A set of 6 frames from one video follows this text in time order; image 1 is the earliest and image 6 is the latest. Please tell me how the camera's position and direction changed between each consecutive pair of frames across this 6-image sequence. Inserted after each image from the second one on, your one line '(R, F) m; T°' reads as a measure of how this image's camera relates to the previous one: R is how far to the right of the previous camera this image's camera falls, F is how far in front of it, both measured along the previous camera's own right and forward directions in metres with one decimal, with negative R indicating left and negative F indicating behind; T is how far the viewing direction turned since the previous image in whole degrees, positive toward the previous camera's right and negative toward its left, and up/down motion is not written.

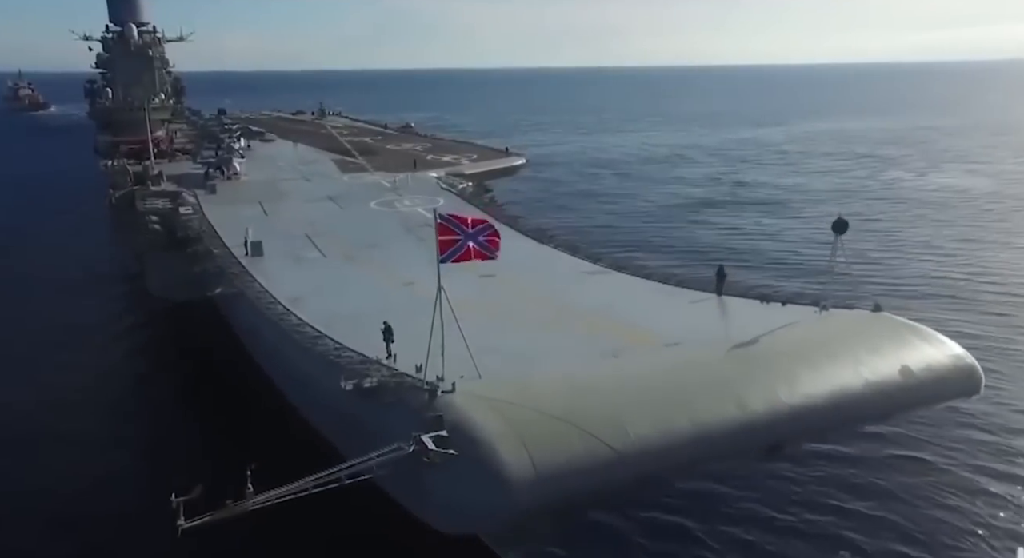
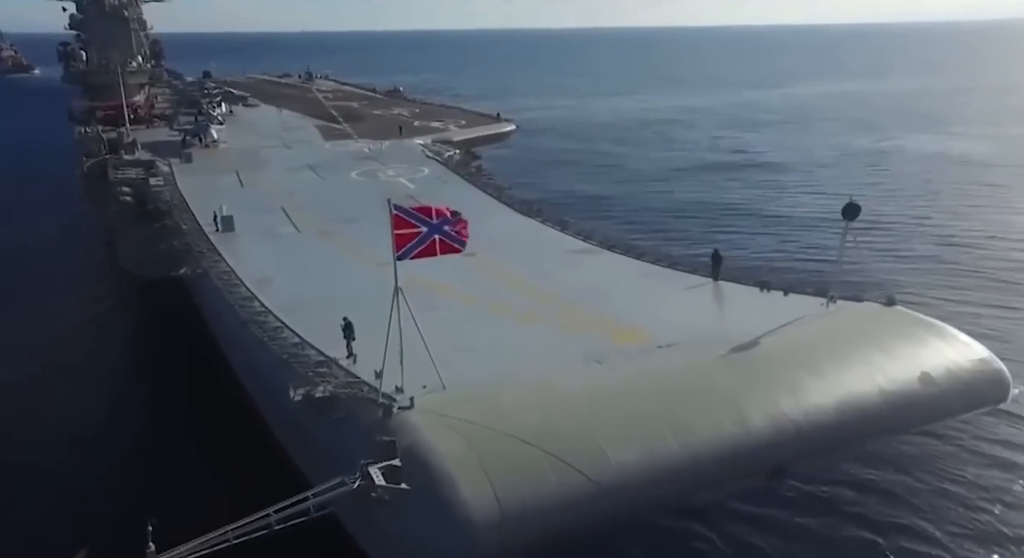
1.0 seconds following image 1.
(+0.4, +1.7) m; 0°
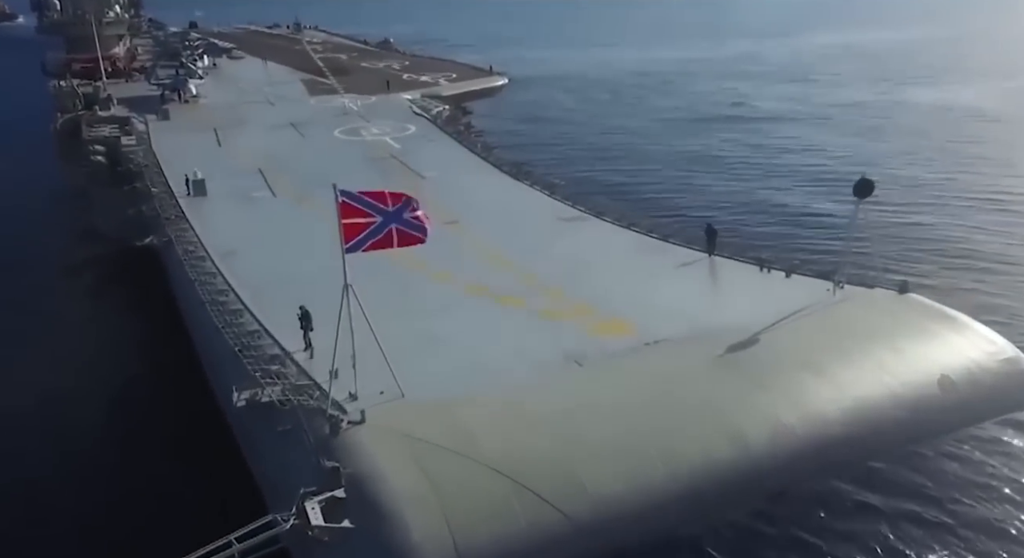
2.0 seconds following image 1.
(+0.4, +1.5) m; 0°
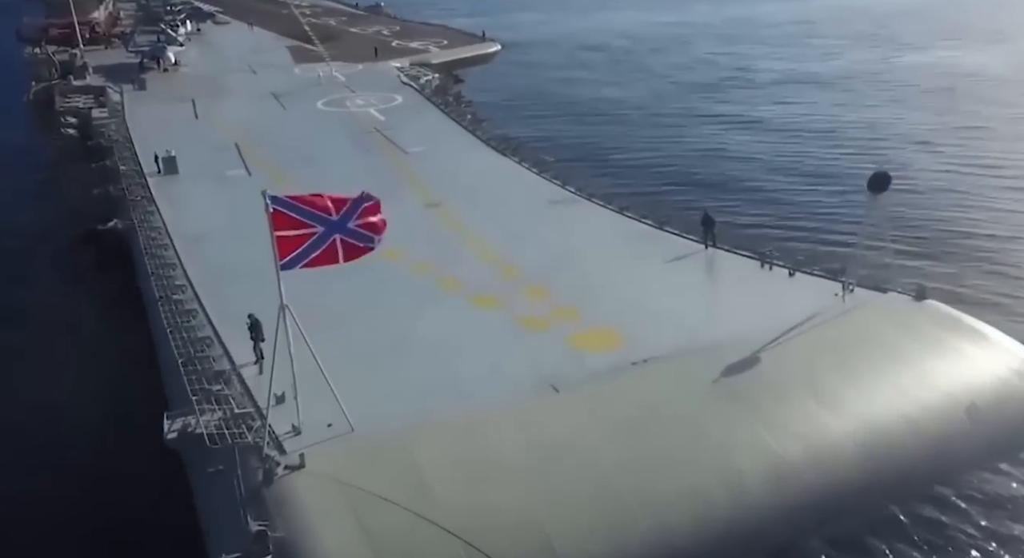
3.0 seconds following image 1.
(+0.4, +1.4) m; 0°
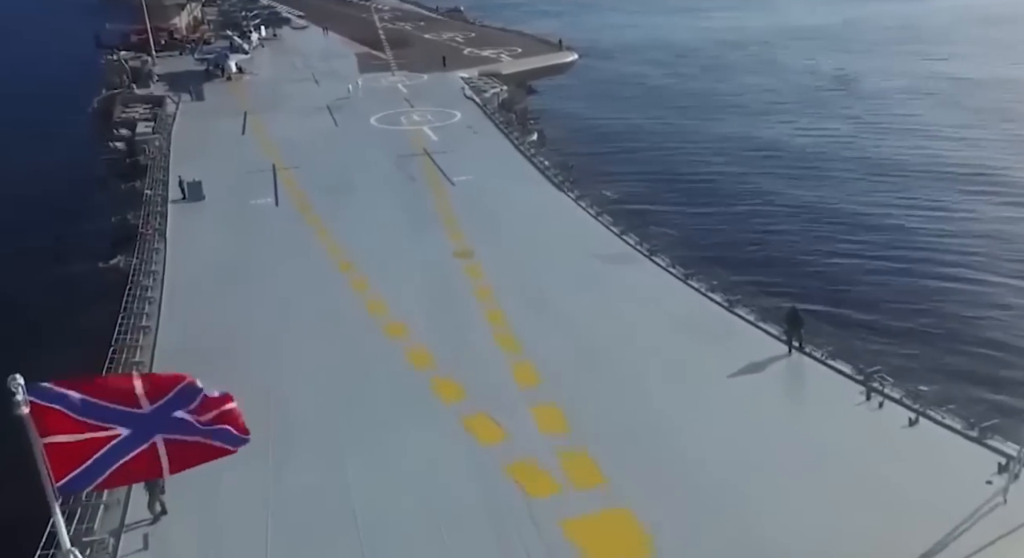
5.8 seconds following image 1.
(+1.0, +3.7) m; -6°
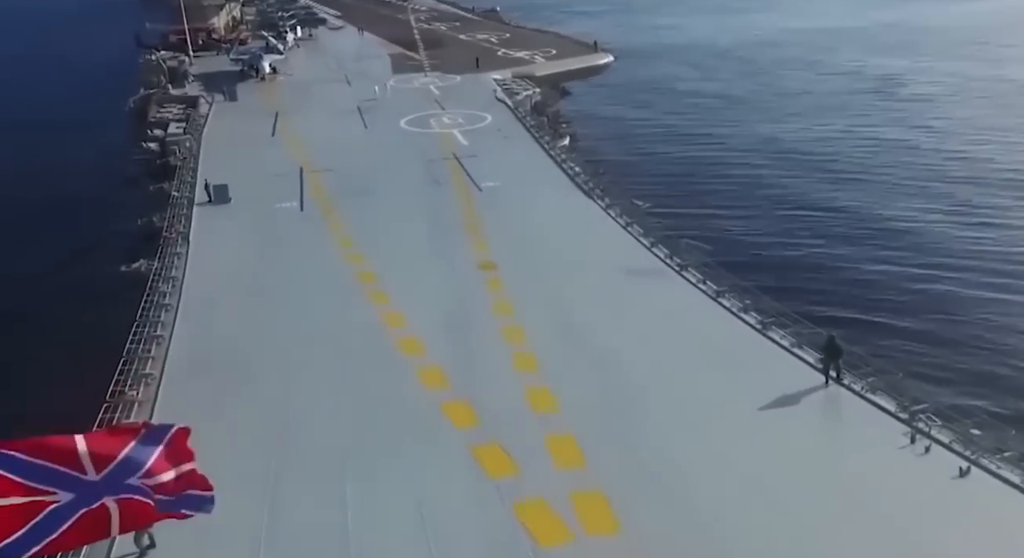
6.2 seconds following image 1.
(+0.2, +0.7) m; -3°
